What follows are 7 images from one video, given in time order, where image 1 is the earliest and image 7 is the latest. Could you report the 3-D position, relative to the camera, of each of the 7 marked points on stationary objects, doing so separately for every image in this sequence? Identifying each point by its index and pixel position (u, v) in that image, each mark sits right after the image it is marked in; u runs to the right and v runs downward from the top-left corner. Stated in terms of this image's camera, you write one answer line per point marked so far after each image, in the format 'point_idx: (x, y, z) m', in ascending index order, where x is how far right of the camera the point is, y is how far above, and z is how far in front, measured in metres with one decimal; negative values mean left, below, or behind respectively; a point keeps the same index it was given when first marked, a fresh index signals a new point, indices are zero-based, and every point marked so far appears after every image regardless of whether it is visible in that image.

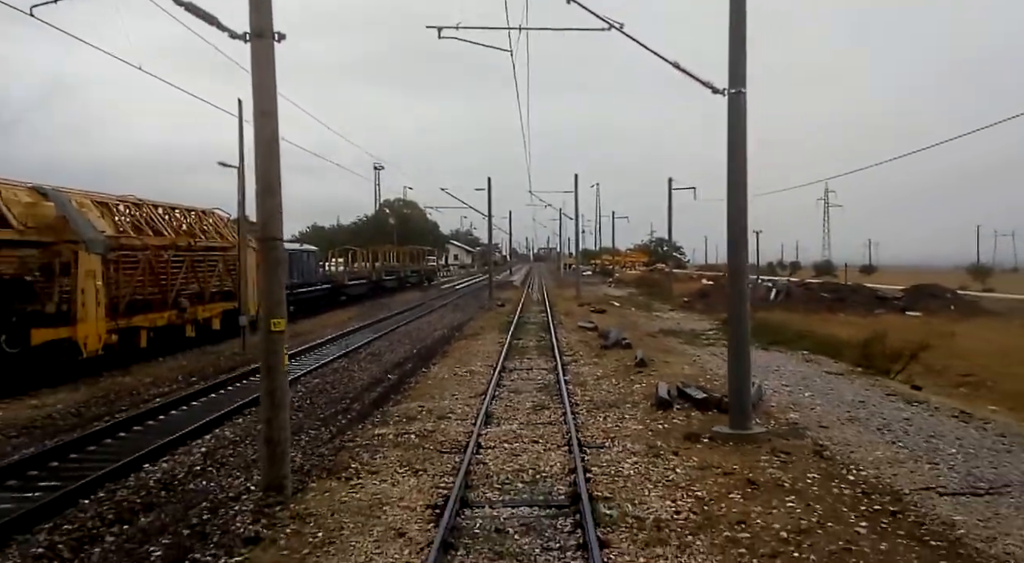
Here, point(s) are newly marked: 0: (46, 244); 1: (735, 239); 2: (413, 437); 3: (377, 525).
0: (-10.9, +0.9, +16.4) m
1: (+3.4, +0.6, +10.2) m
2: (-1.6, -2.4, +10.8) m
3: (-1.4, -2.6, +7.3) m
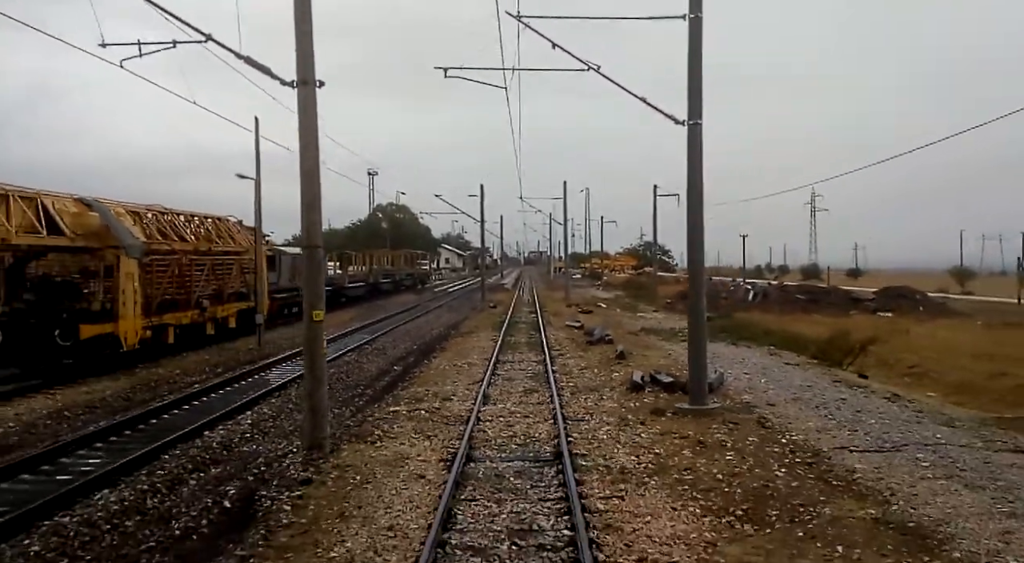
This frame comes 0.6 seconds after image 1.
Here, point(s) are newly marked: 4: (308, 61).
0: (-11.1, +0.8, +18.3) m
1: (+3.3, +0.7, +12.3) m
2: (-1.7, -2.4, +12.7) m
3: (-1.5, -2.6, +9.2) m
4: (-3.0, +3.2, +10.0) m
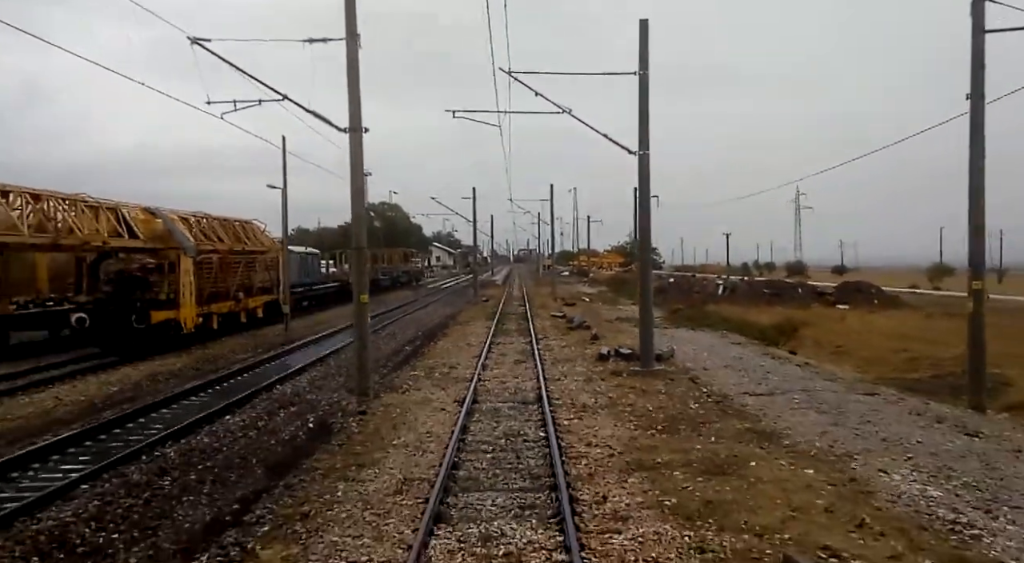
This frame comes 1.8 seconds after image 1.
0: (-11.4, +1.0, +22.0) m
1: (+3.1, +0.8, +16.2) m
2: (-1.8, -2.3, +16.6) m
3: (-1.6, -2.4, +13.1) m
4: (-3.1, +3.4, +13.9) m
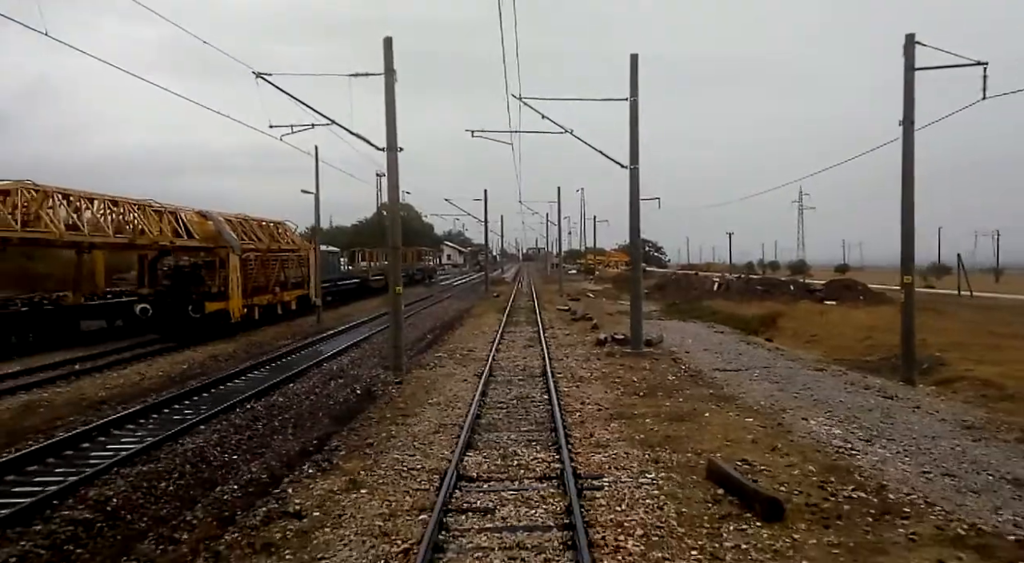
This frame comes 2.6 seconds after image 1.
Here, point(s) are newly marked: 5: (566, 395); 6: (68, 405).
0: (-11.0, +1.2, +24.9) m
1: (+3.4, +1.0, +19.0) m
2: (-1.6, -2.1, +19.4) m
3: (-1.4, -2.3, +15.9) m
4: (-2.9, +3.5, +16.7) m
5: (+1.1, -2.3, +13.9) m
6: (-9.2, -2.6, +14.0) m
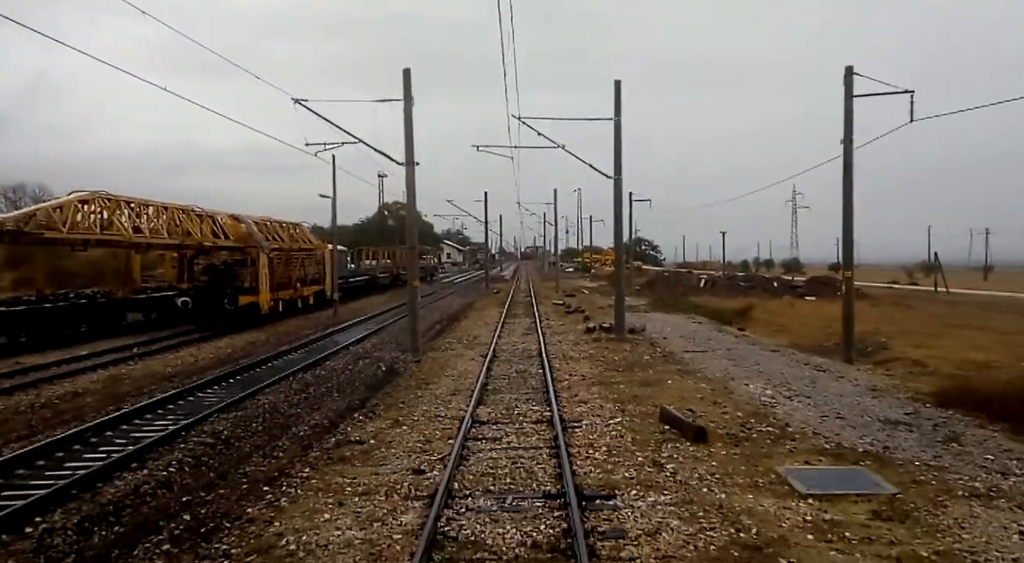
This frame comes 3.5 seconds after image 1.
0: (-11.0, +1.3, +27.8) m
1: (+3.4, +1.1, +21.9) m
2: (-1.6, -2.0, +22.4) m
3: (-1.4, -2.1, +18.8) m
4: (-2.9, +3.7, +19.6) m
5: (+1.1, -2.2, +16.9) m
6: (-9.2, -2.4, +16.9) m
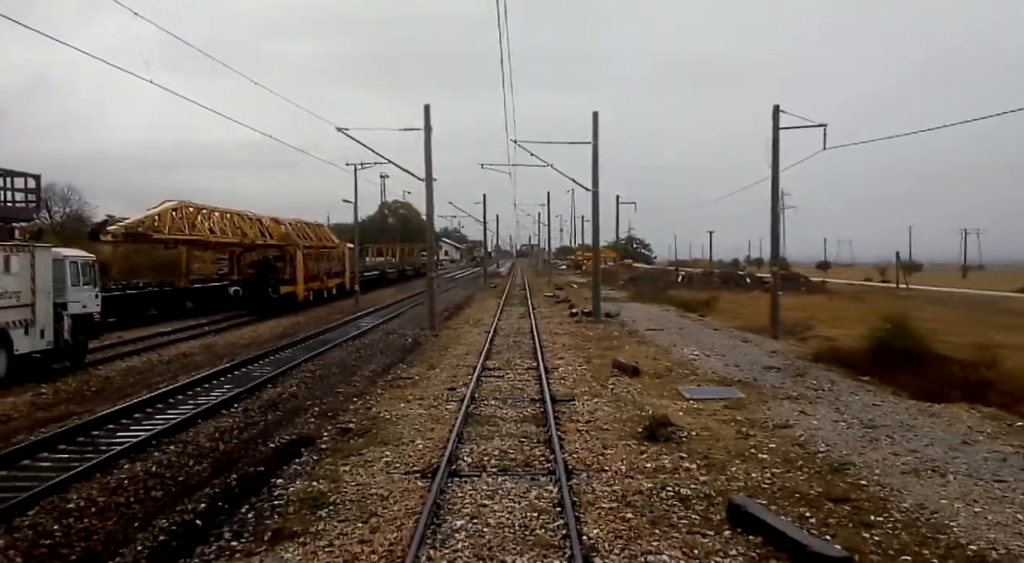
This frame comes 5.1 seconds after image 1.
0: (-11.2, +1.7, +32.9) m
1: (+3.3, +1.4, +27.1) m
2: (-1.7, -1.7, +27.5) m
3: (-1.4, -1.8, +24.0) m
4: (-2.9, +4.0, +24.7) m
5: (+1.1, -1.9, +22.0) m
6: (-9.3, -2.1, +22.0) m
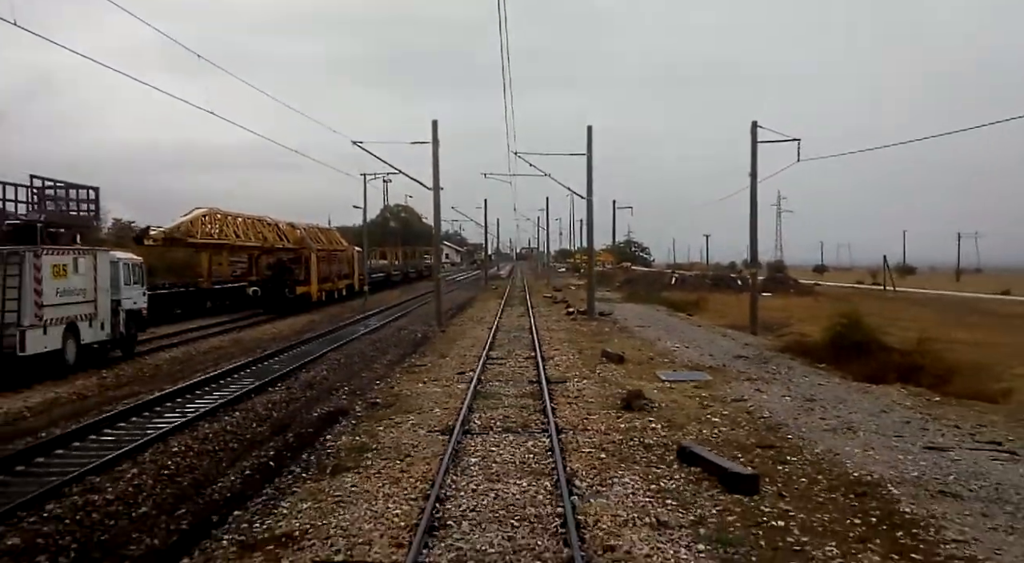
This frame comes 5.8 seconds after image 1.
0: (-11.1, +1.6, +35.1) m
1: (+3.3, +1.4, +29.3) m
2: (-1.7, -1.7, +29.7) m
3: (-1.4, -1.9, +26.2) m
4: (-2.9, +4.0, +27.0) m
5: (+1.1, -1.9, +24.3) m
6: (-9.2, -2.1, +24.3) m
